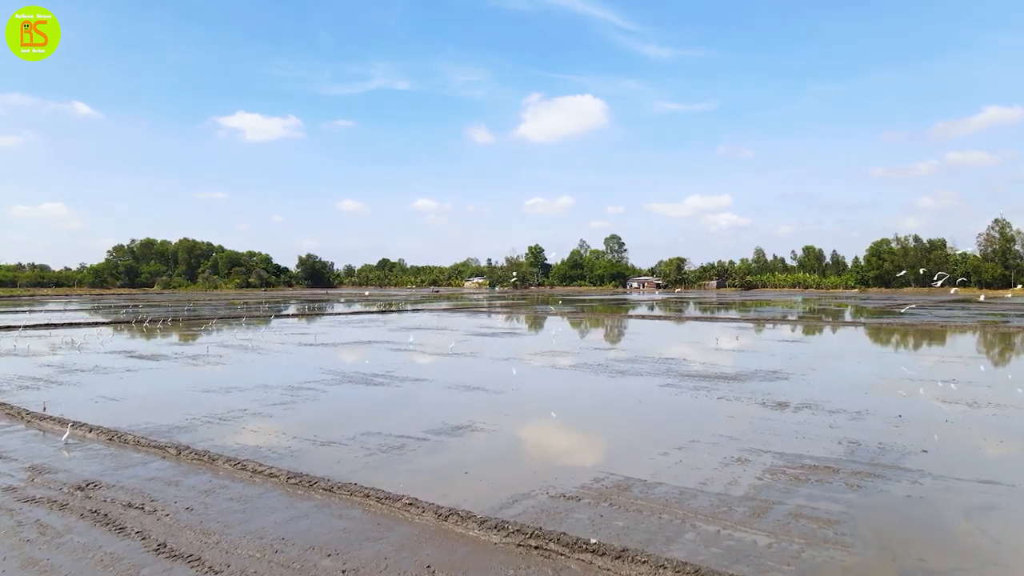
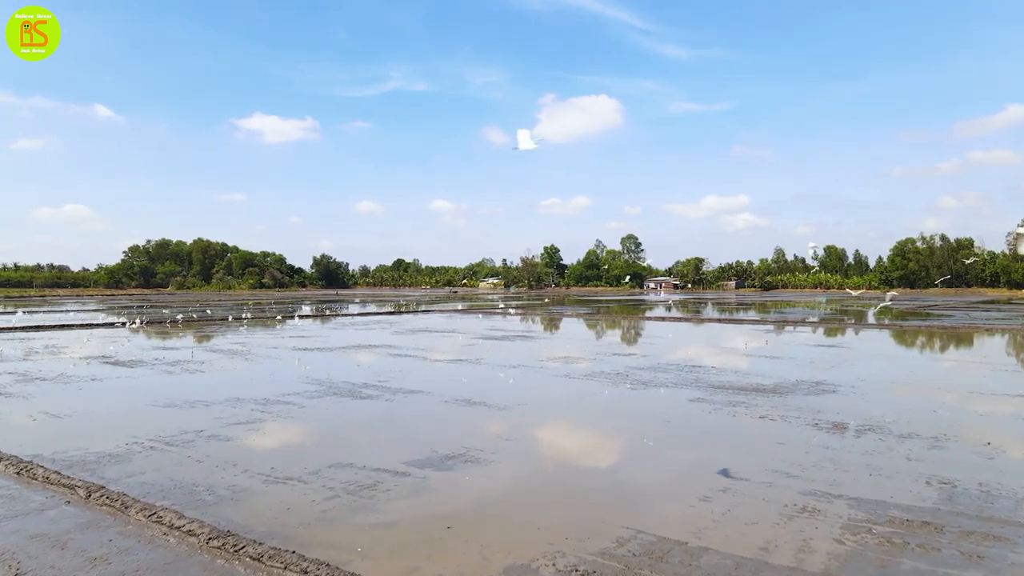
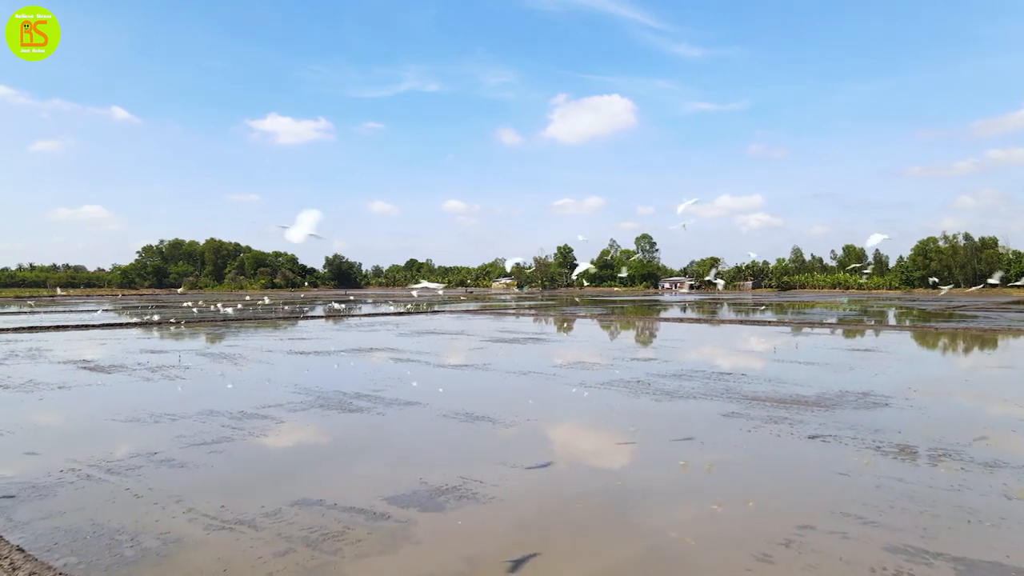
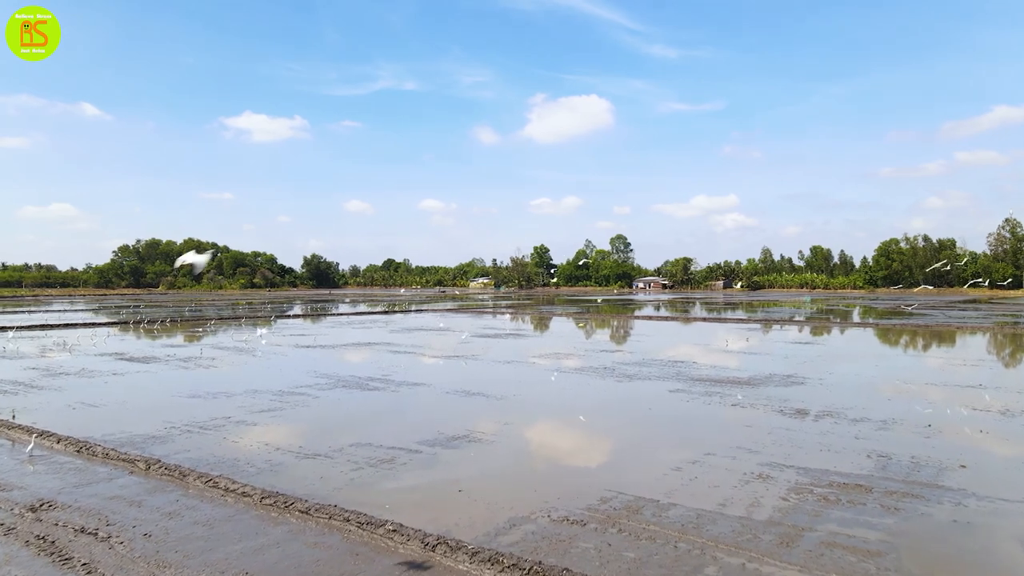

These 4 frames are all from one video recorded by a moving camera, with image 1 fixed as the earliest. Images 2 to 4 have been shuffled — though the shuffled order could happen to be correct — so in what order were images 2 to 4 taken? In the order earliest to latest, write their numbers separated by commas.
4, 2, 3
